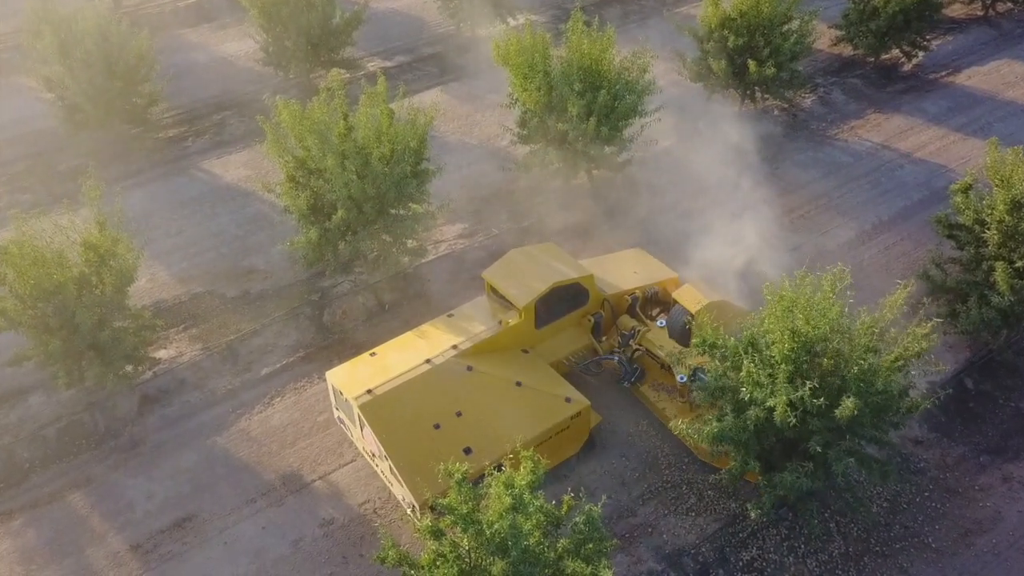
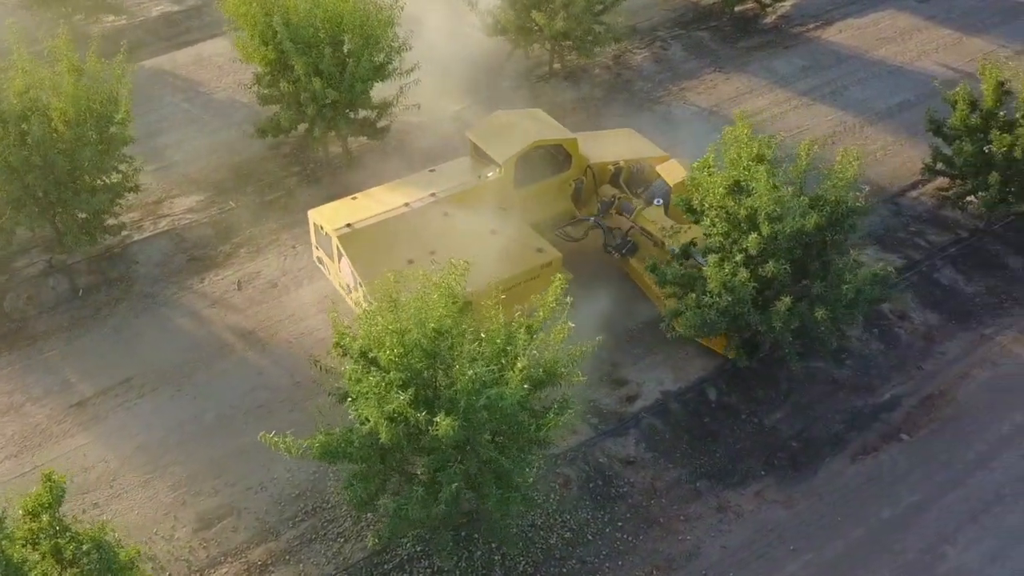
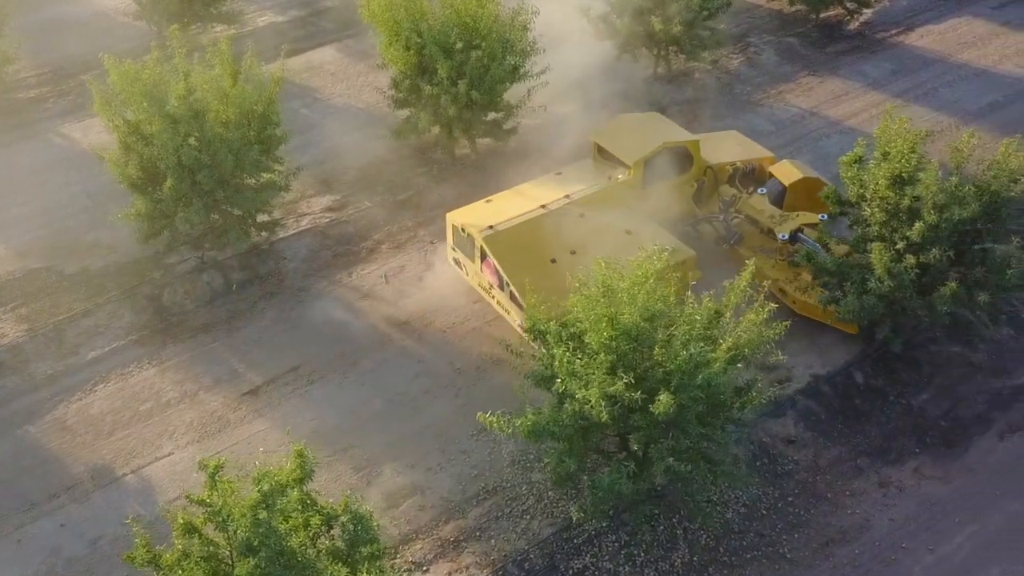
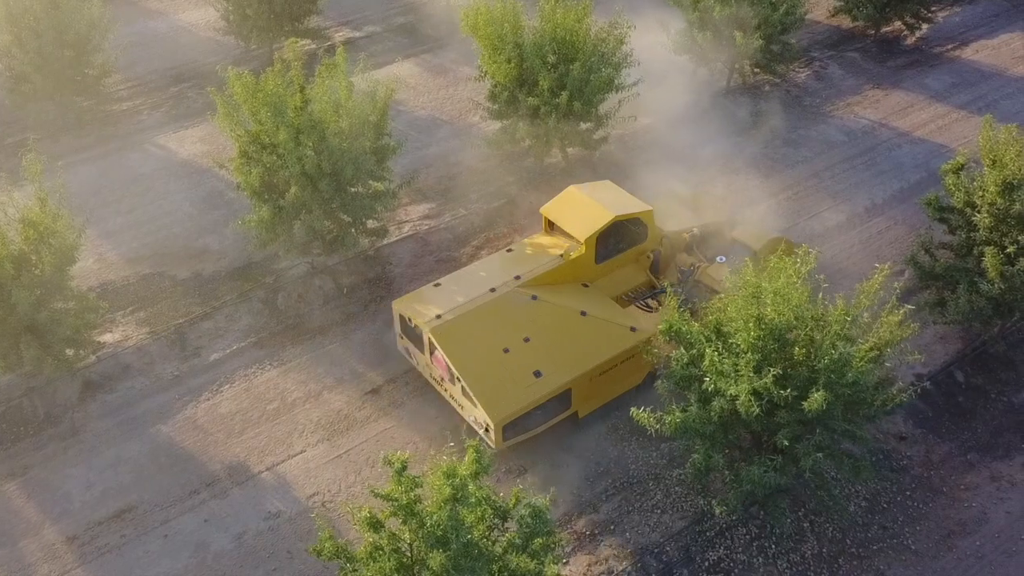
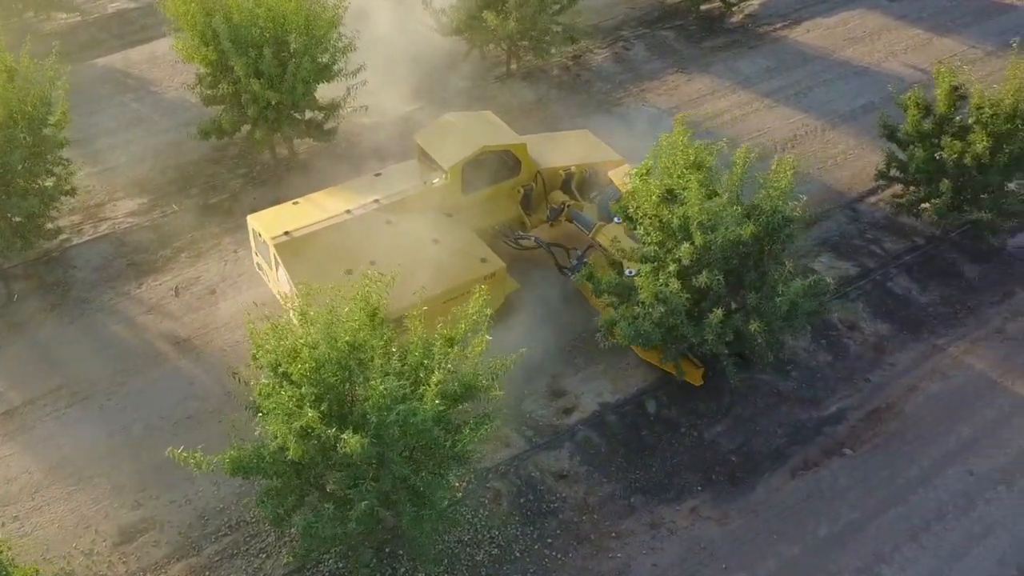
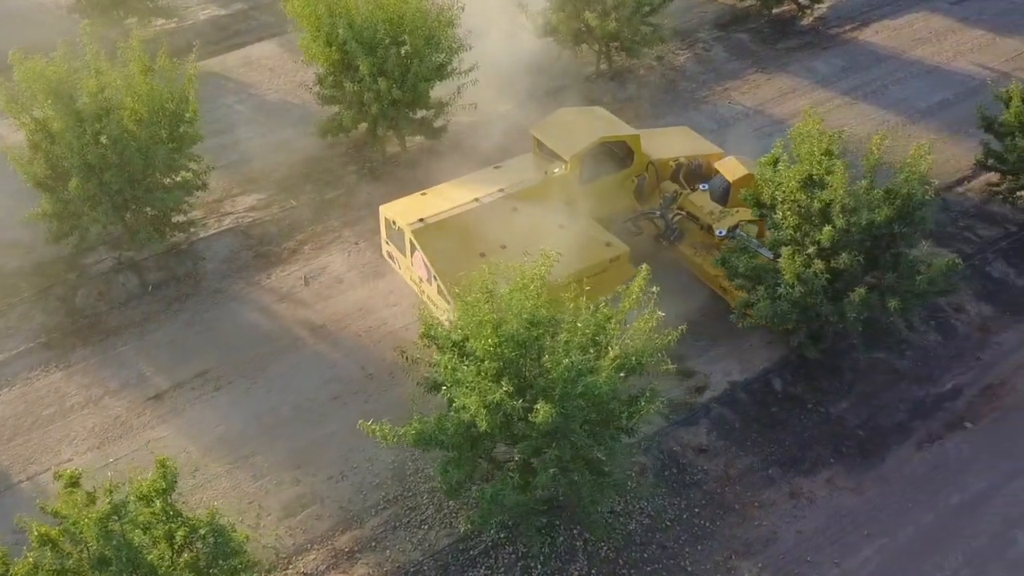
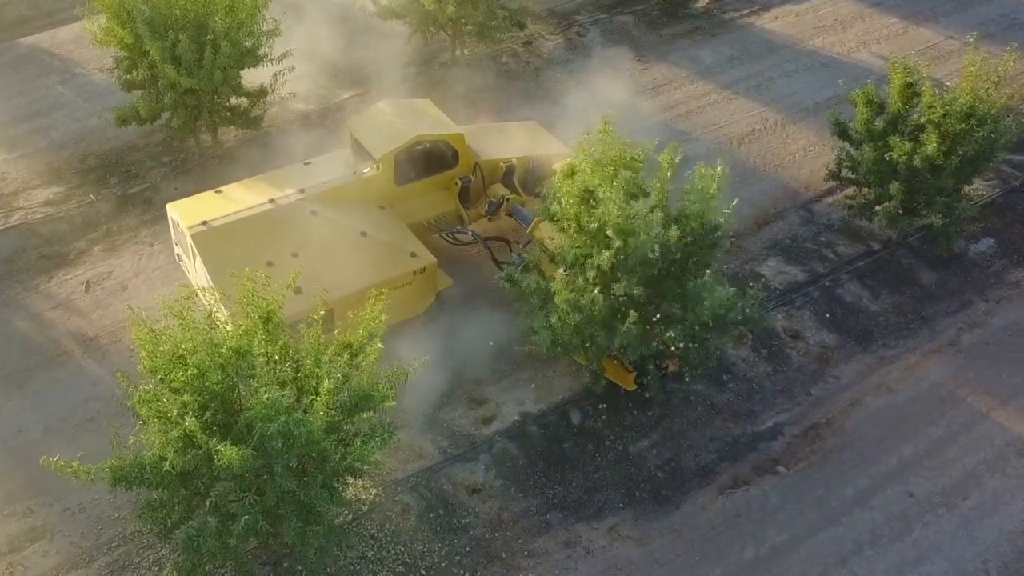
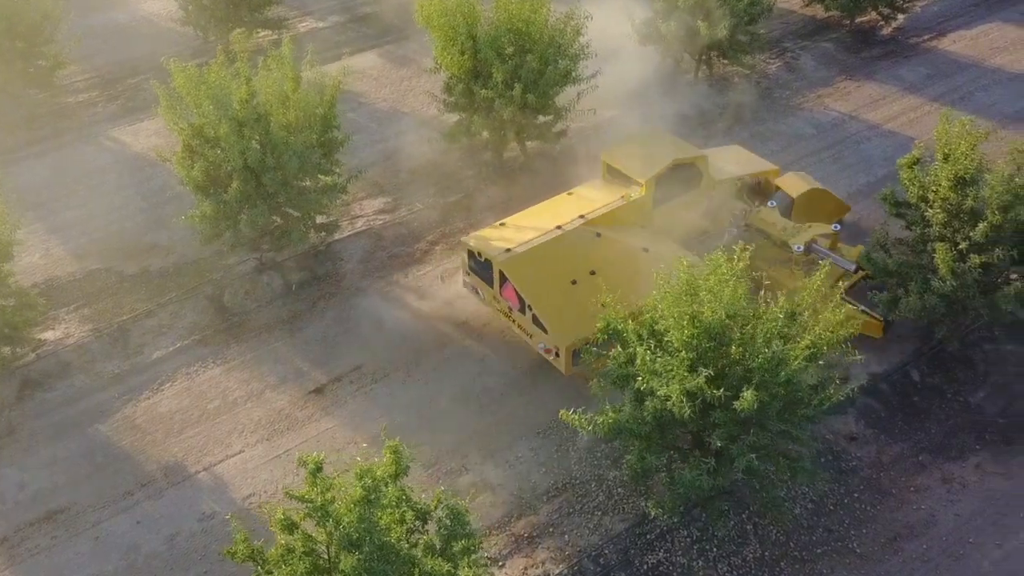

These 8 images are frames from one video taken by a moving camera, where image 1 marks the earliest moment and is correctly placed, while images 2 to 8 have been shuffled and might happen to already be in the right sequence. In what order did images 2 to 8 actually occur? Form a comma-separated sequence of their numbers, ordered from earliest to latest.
4, 8, 3, 6, 2, 5, 7
